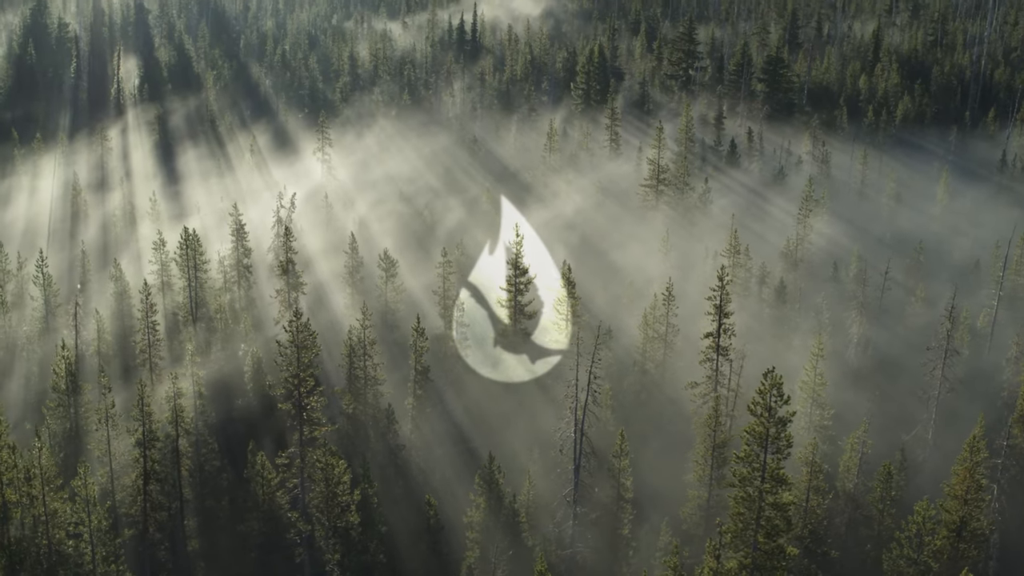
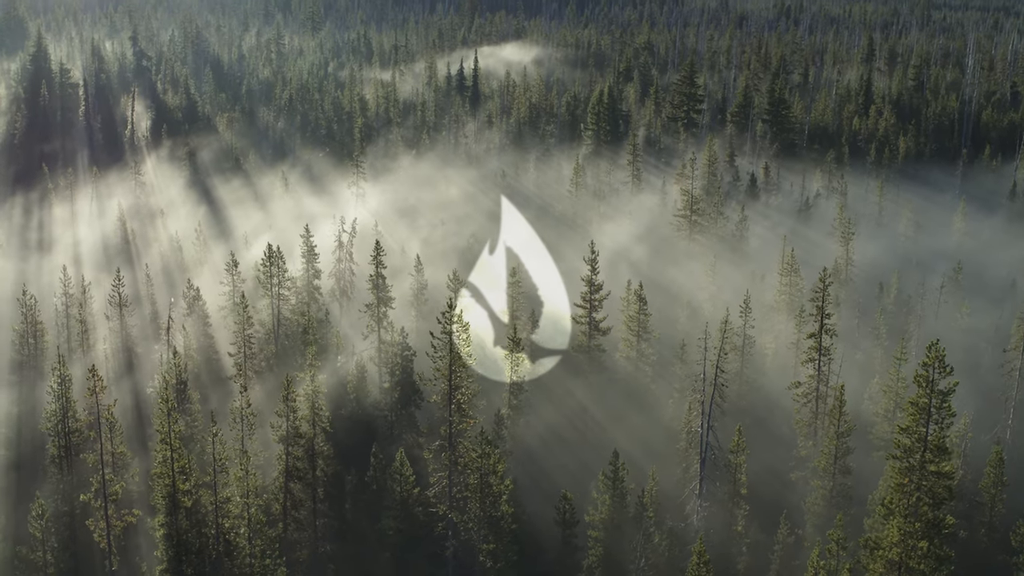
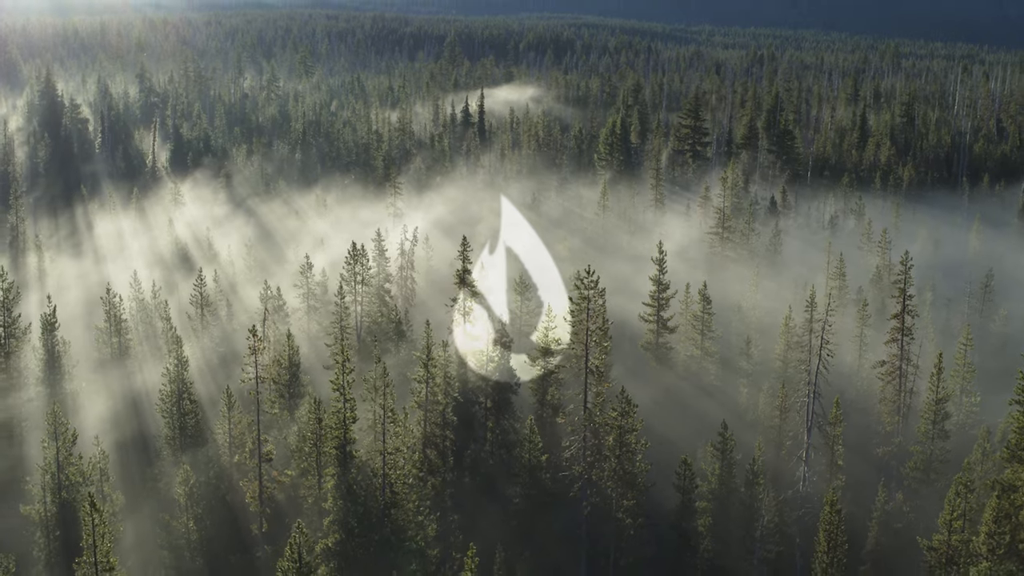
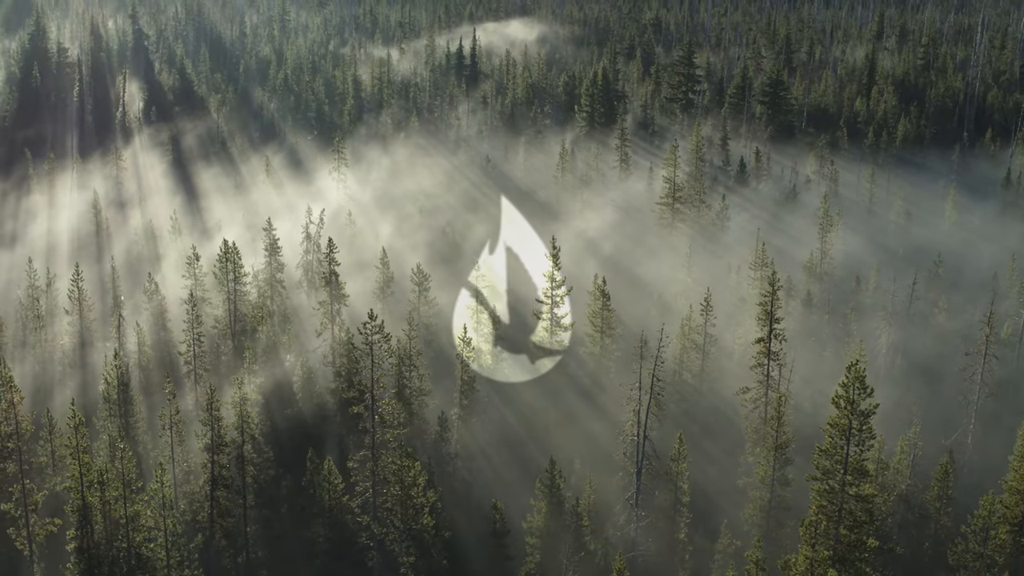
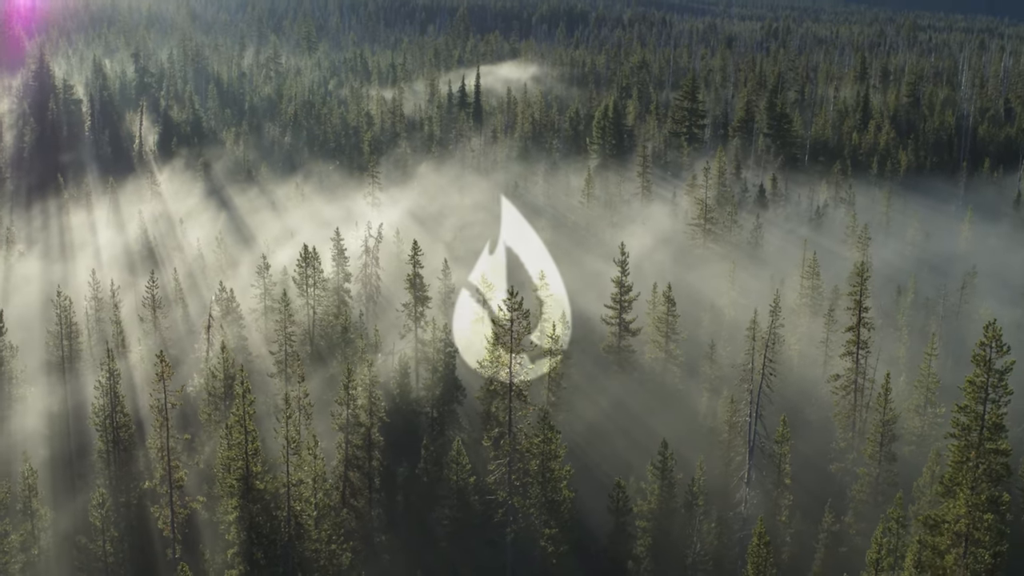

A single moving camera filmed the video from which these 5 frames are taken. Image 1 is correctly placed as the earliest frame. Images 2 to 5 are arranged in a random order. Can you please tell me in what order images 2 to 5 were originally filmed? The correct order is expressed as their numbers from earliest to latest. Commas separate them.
4, 2, 5, 3
